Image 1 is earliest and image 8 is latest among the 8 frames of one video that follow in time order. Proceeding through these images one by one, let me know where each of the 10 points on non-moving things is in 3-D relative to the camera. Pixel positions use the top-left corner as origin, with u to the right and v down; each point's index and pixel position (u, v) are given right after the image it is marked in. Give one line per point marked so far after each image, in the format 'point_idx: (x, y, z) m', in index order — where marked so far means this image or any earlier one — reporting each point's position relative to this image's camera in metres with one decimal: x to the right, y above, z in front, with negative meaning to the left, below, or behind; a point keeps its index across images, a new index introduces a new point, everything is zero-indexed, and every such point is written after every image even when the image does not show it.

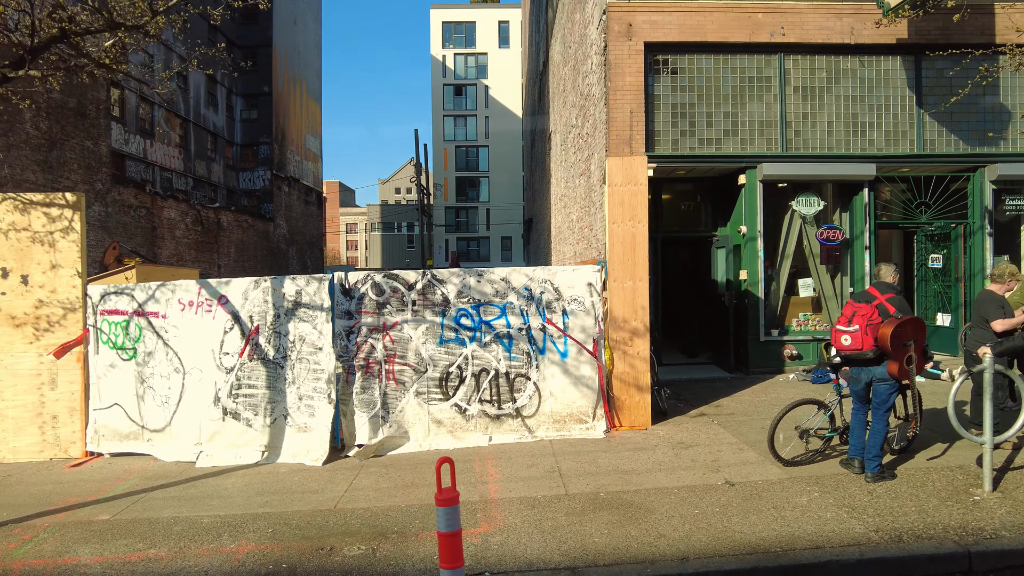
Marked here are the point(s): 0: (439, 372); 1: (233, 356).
0: (-0.8, -0.9, +6.4) m
1: (-3.0, -0.7, +6.3) m
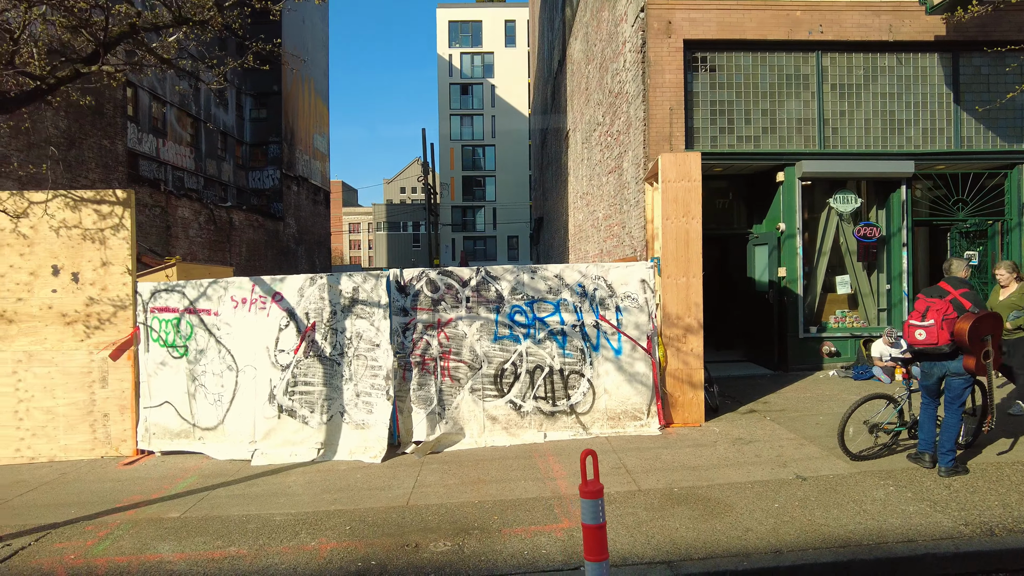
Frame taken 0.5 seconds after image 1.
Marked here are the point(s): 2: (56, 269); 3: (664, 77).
0: (-0.2, -0.9, +6.4) m
1: (-2.4, -0.7, +6.3) m
2: (-5.2, +0.2, +6.5) m
3: (+2.3, +3.1, +8.5) m
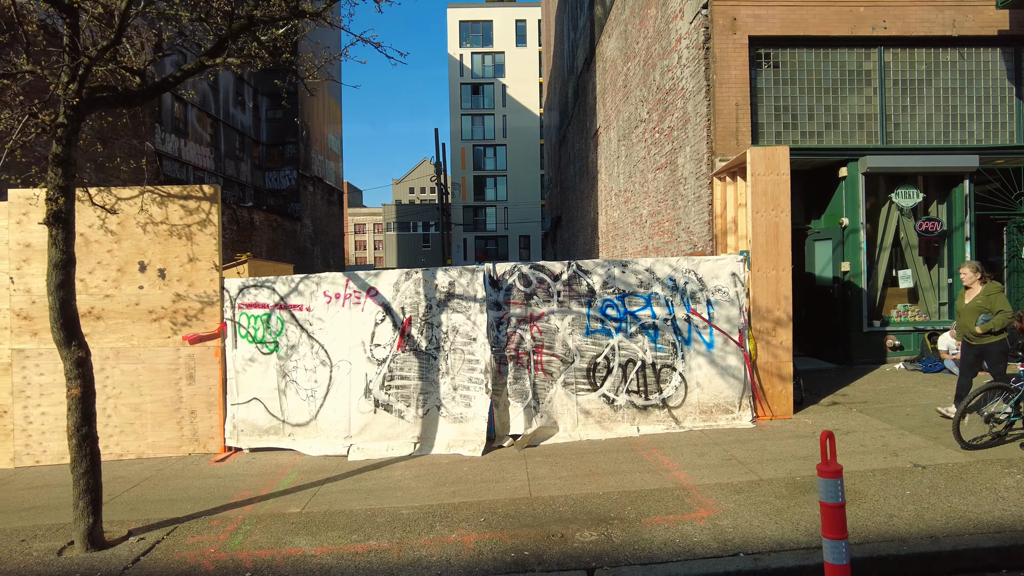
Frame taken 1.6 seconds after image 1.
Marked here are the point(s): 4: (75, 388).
0: (+0.8, -0.8, +6.4) m
1: (-1.4, -0.7, +6.3) m
2: (-4.2, +0.3, +6.5) m
3: (+3.3, +3.2, +8.6) m
4: (-3.3, -0.8, +4.3) m
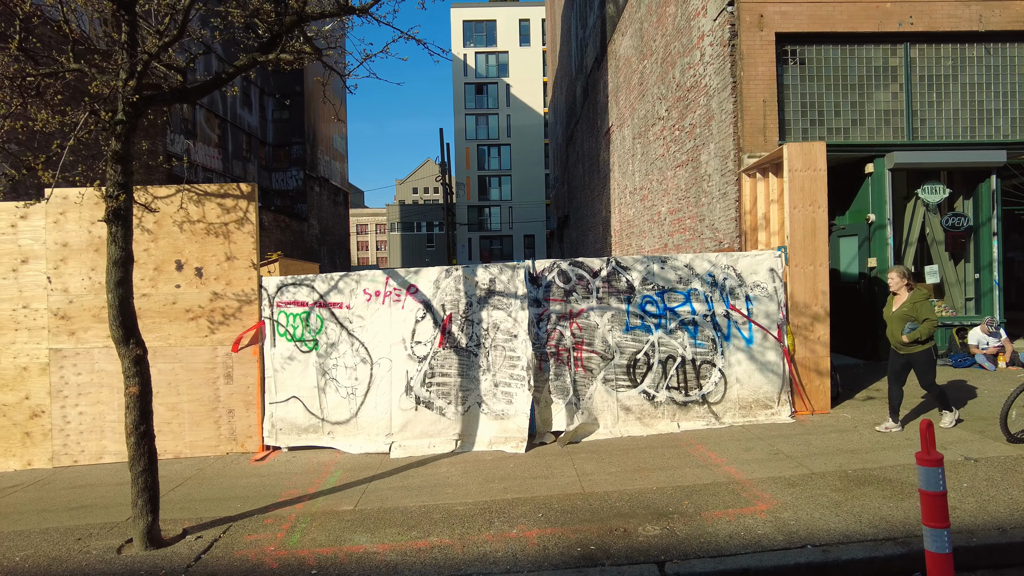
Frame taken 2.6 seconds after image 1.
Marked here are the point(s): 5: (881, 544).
0: (+1.3, -0.8, +6.4) m
1: (-0.9, -0.6, +6.3) m
2: (-3.7, +0.3, +6.5) m
3: (+3.7, +3.3, +8.6) m
4: (-2.8, -0.7, +4.3) m
5: (+2.4, -1.7, +3.8) m
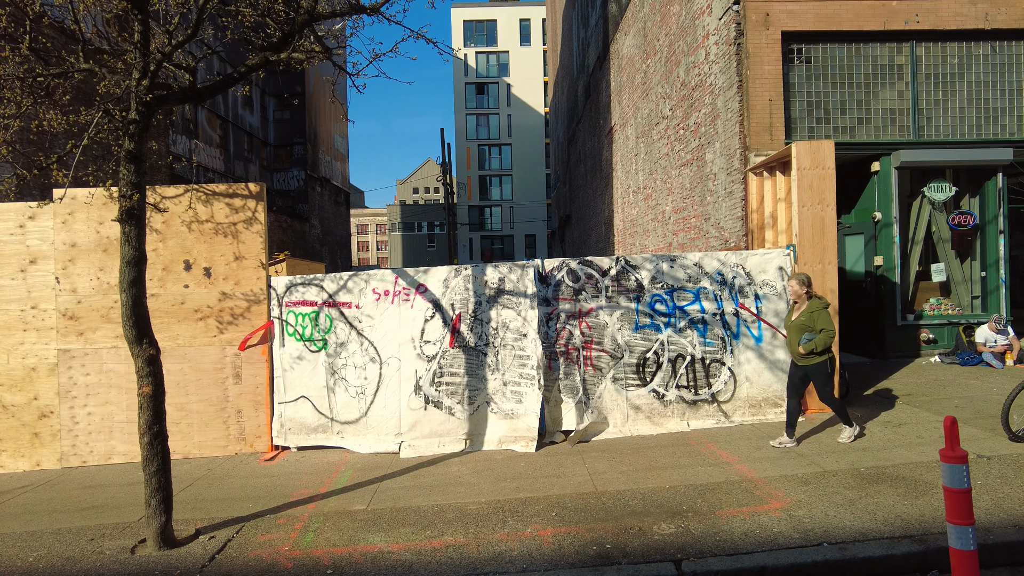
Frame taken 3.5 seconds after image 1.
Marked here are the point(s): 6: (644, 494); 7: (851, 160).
0: (+1.4, -0.8, +6.4) m
1: (-0.8, -0.6, +6.3) m
2: (-3.6, +0.3, +6.5) m
3: (+3.8, +3.3, +8.6) m
4: (-2.7, -0.7, +4.3) m
5: (+2.5, -1.7, +3.8) m
6: (+1.1, -1.7, +4.8) m
7: (+5.4, +2.0, +9.2) m
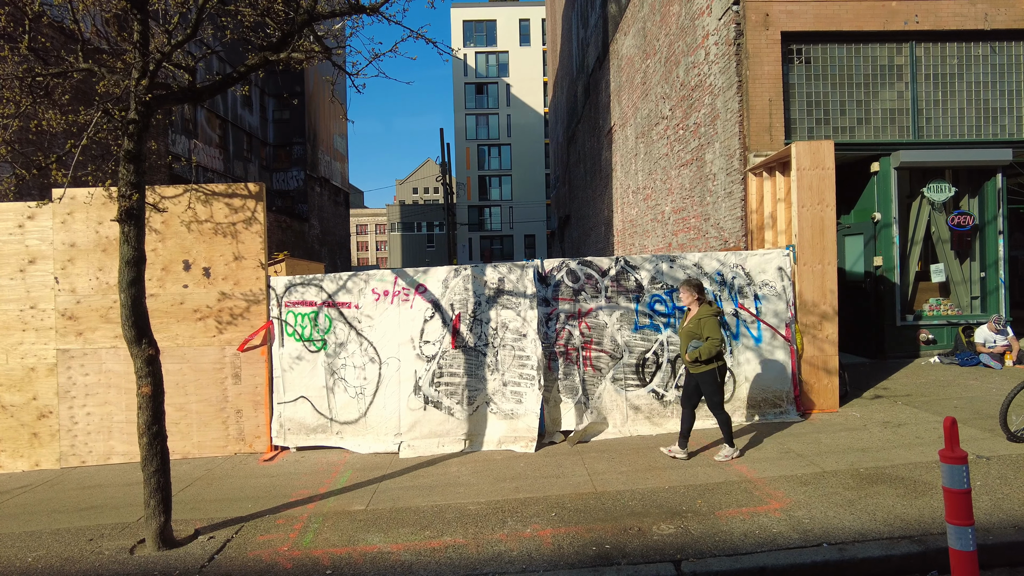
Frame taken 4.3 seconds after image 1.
0: (+1.4, -0.8, +6.4) m
1: (-0.8, -0.6, +6.3) m
2: (-3.6, +0.3, +6.5) m
3: (+3.8, +3.3, +8.6) m
4: (-2.7, -0.7, +4.3) m
5: (+2.5, -1.7, +3.8) m
6: (+1.1, -1.7, +4.8) m
7: (+5.4, +2.0, +9.2) m
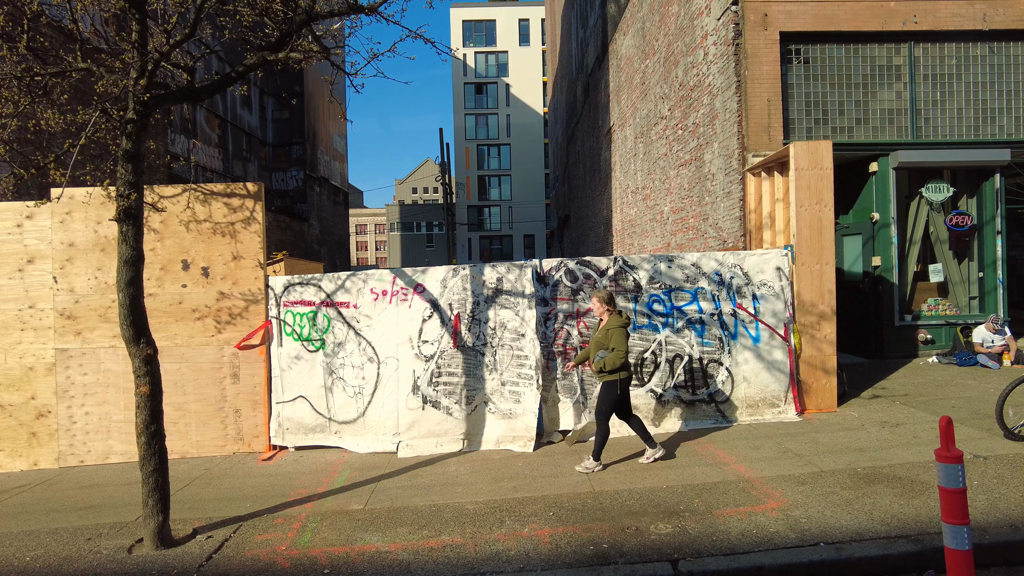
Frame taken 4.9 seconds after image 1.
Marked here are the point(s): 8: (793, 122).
0: (+1.3, -0.8, +6.4) m
1: (-0.9, -0.6, +6.3) m
2: (-3.7, +0.3, +6.5) m
3: (+3.7, +3.3, +8.6) m
4: (-2.8, -0.7, +4.3) m
5: (+2.5, -1.7, +3.8) m
6: (+1.1, -1.7, +4.8) m
7: (+5.4, +2.0, +9.2) m
8: (+4.3, +2.5, +8.8) m
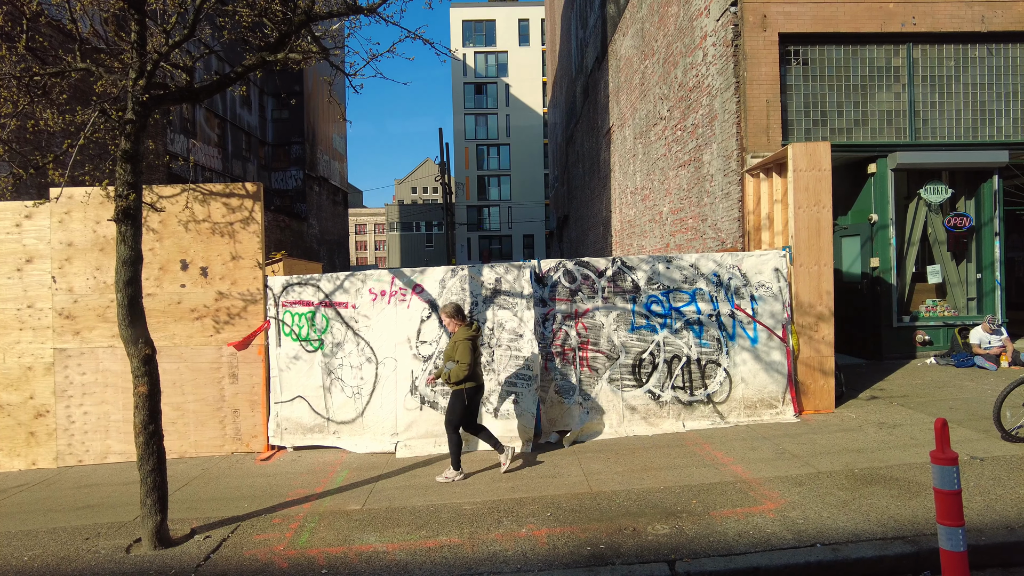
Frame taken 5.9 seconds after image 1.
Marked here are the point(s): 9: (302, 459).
0: (+1.3, -0.8, +6.4) m
1: (-0.9, -0.6, +6.3) m
2: (-3.7, +0.3, +6.5) m
3: (+3.7, +3.3, +8.6) m
4: (-2.8, -0.7, +4.3) m
5: (+2.5, -1.7, +3.8) m
6: (+1.1, -1.7, +4.8) m
7: (+5.4, +2.0, +9.2) m
8: (+4.3, +2.5, +8.8) m
9: (-2.3, -1.9, +6.3) m
